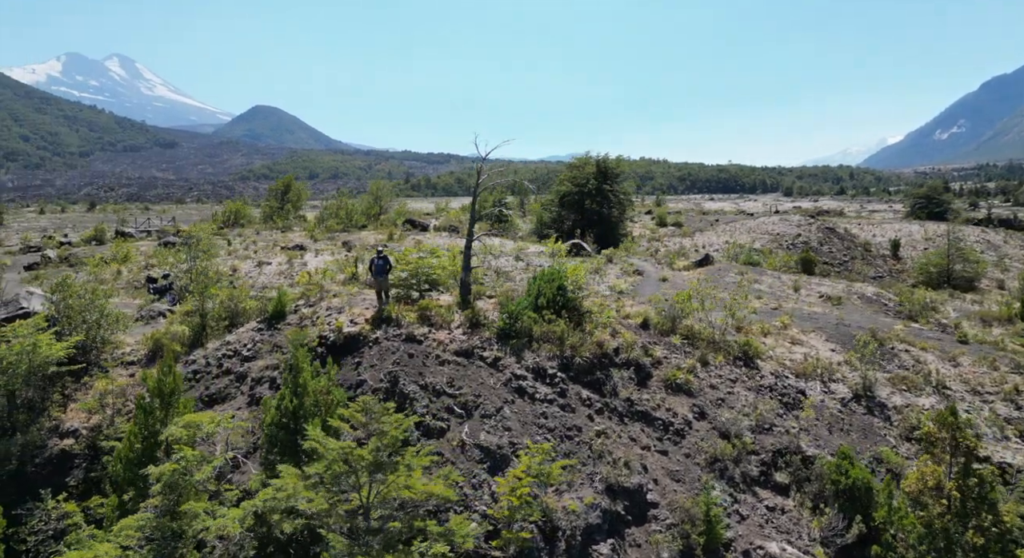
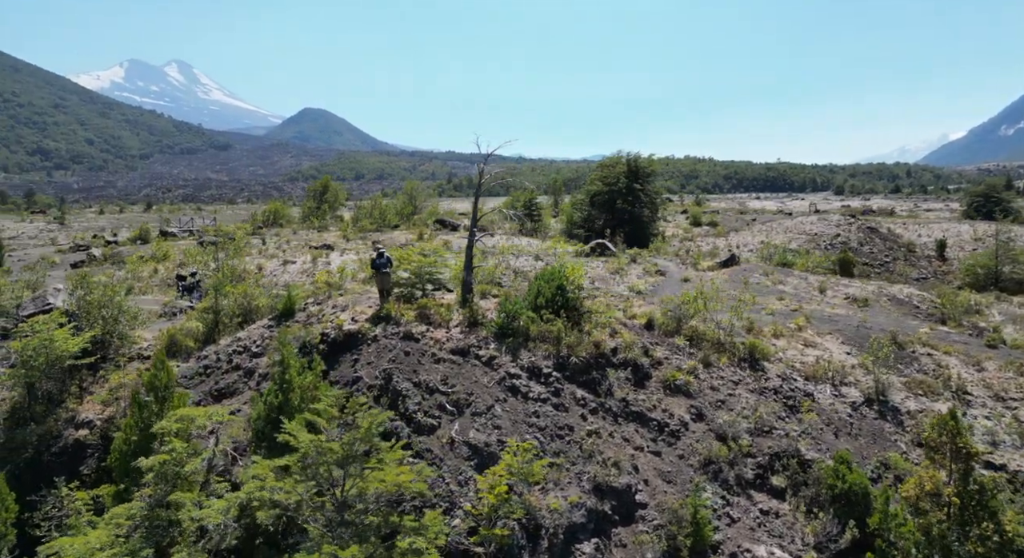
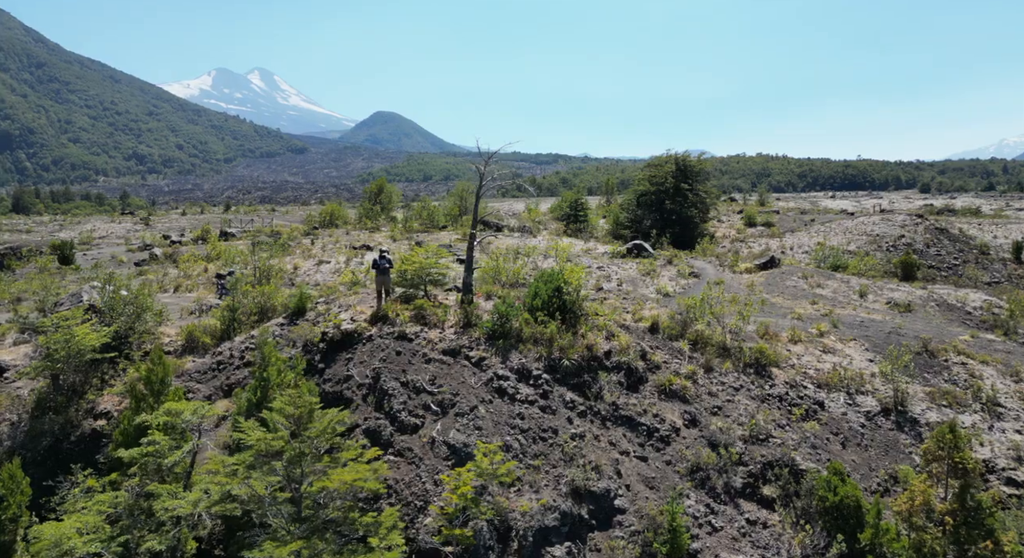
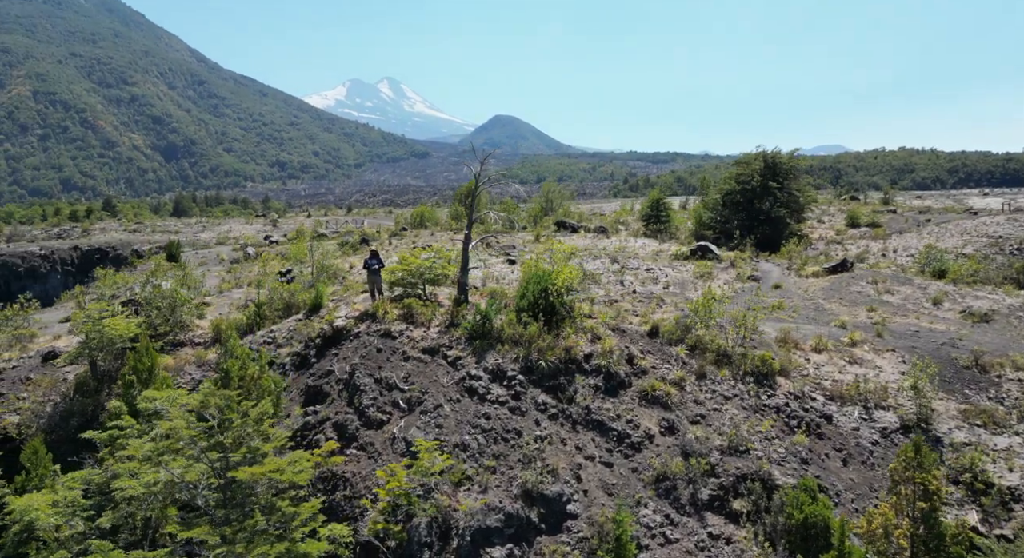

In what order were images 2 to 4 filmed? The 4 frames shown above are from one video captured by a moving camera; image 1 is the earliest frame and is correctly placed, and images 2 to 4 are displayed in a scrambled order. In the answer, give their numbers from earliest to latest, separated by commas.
2, 3, 4
